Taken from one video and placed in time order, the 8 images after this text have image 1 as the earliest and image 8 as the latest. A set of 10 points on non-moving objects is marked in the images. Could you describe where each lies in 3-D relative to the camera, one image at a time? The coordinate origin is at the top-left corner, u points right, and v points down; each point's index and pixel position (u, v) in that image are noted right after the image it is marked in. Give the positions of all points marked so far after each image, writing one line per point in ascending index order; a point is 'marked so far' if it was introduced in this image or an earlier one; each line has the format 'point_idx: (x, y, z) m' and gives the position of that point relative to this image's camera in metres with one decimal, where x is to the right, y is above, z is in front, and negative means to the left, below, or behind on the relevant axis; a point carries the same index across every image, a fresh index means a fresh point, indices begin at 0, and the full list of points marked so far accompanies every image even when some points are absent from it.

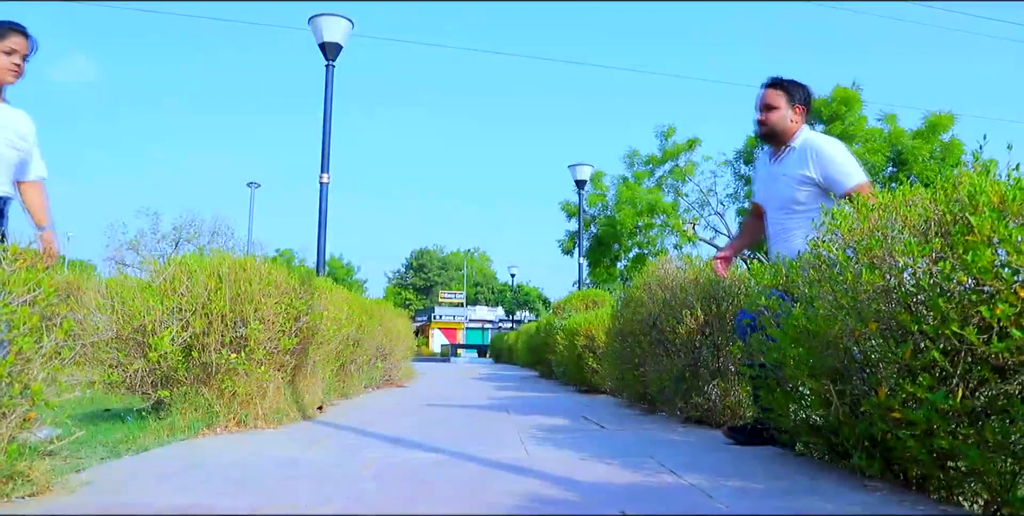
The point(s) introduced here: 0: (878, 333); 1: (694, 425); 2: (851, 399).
0: (+1.1, -0.2, +2.6) m
1: (+1.0, -0.9, +4.5) m
2: (+1.1, -0.5, +2.7) m
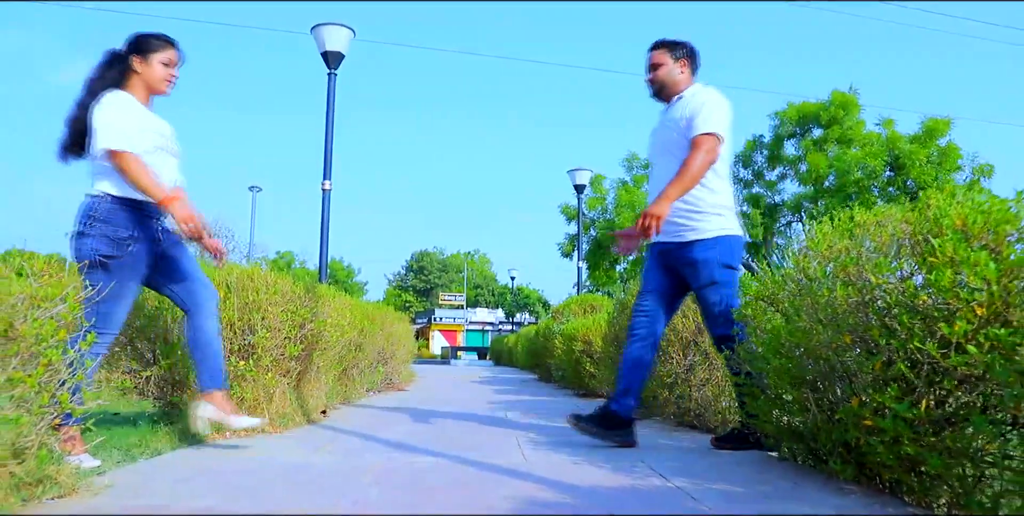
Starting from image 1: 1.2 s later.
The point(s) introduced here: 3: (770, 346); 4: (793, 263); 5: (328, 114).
0: (+1.1, -0.3, +2.8) m
1: (+1.0, -1.0, +4.7) m
2: (+1.1, -0.5, +2.9) m
3: (+1.0, -0.3, +3.1) m
4: (+1.1, 0.0, +3.3) m
5: (-2.0, +1.6, +9.0) m
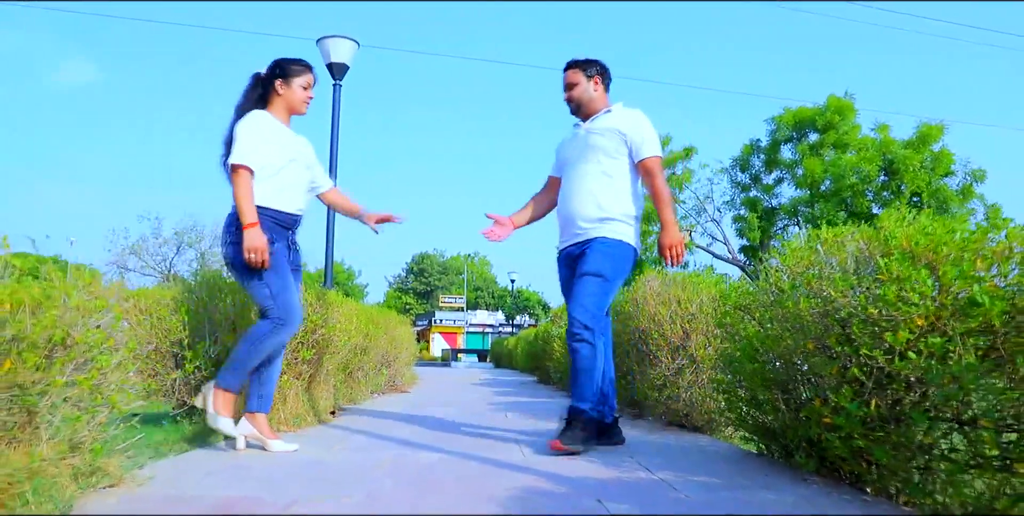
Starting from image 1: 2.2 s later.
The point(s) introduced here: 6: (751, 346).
0: (+1.1, -0.3, +3.1) m
1: (+1.0, -1.0, +4.9) m
2: (+1.1, -0.6, +3.2) m
3: (+1.0, -0.4, +3.4) m
4: (+1.1, -0.1, +3.6) m
5: (-2.0, +1.5, +9.3) m
6: (+1.0, -0.4, +3.4) m
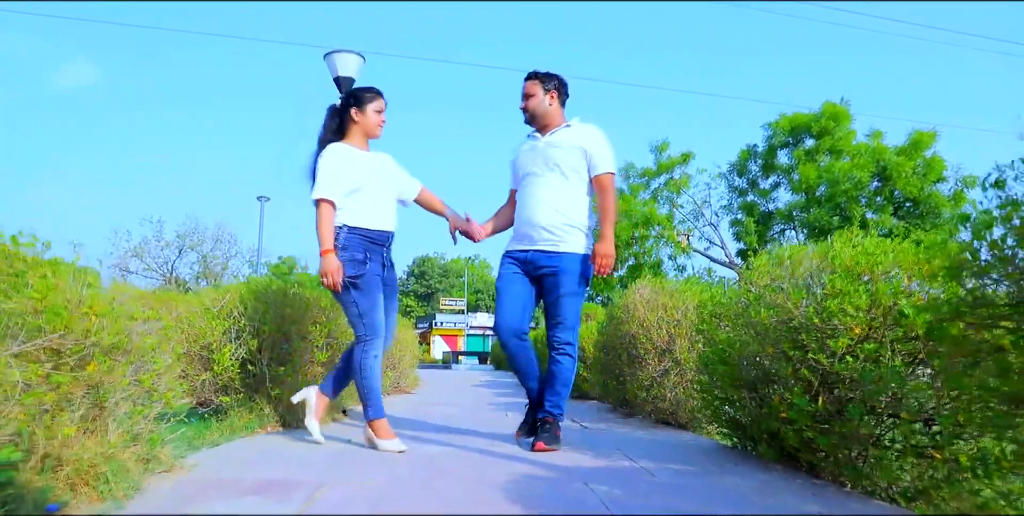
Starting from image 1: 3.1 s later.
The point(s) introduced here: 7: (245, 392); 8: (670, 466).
0: (+1.1, -0.4, +3.5) m
1: (+1.0, -1.1, +5.3) m
2: (+1.1, -0.6, +3.6) m
3: (+1.0, -0.4, +3.8) m
4: (+1.1, -0.1, +4.0) m
5: (-2.0, +1.4, +9.7) m
6: (+1.0, -0.4, +3.8) m
7: (-1.6, -0.8, +5.1) m
8: (+0.7, -0.9, +3.4) m
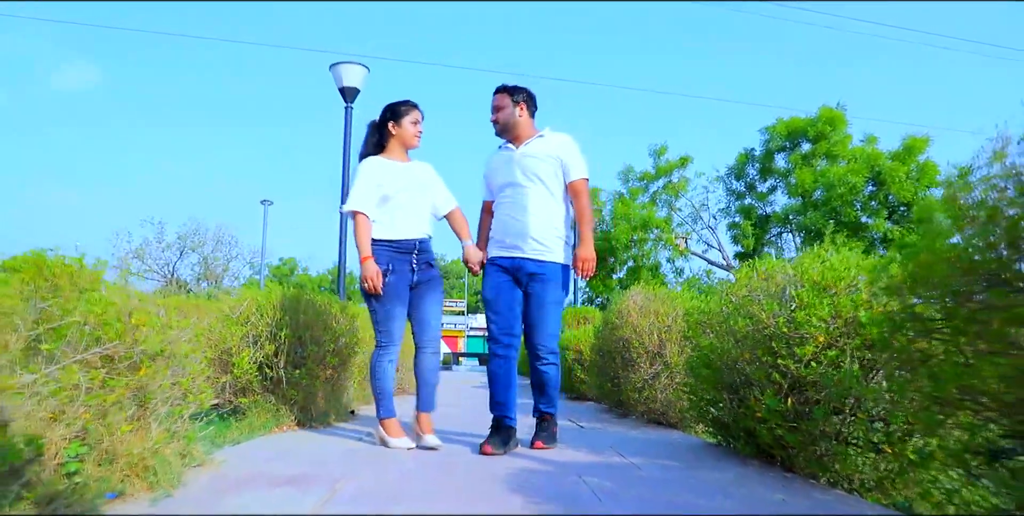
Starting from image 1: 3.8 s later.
0: (+1.1, -0.5, +3.8) m
1: (+1.0, -1.2, +5.6) m
2: (+1.1, -0.7, +3.9) m
3: (+1.0, -0.5, +4.1) m
4: (+1.1, -0.2, +4.3) m
5: (-2.0, +1.4, +10.0) m
6: (+1.0, -0.5, +4.1) m
7: (-1.6, -0.9, +5.5) m
8: (+0.7, -0.9, +3.7) m
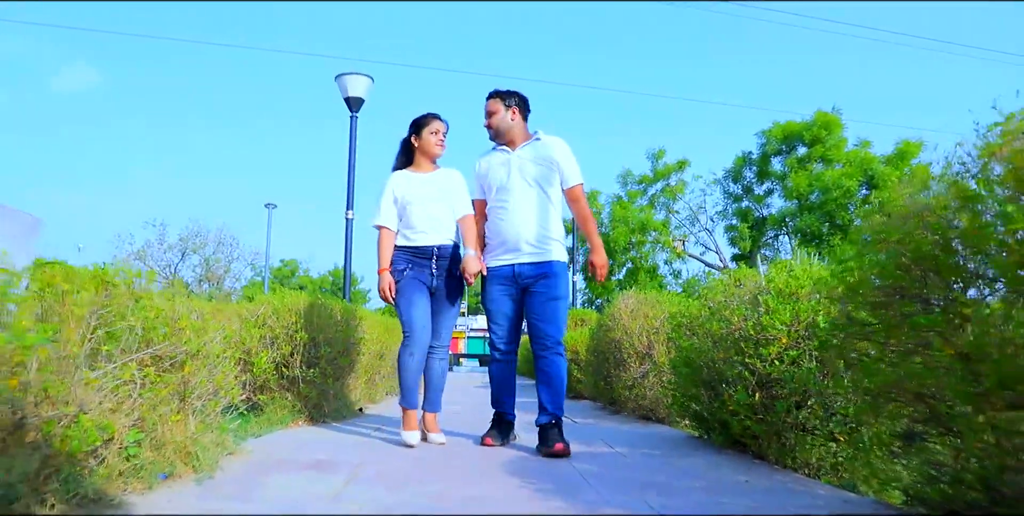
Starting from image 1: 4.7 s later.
0: (+1.1, -0.5, +4.2) m
1: (+1.0, -1.2, +6.0) m
2: (+1.1, -0.7, +4.3) m
3: (+1.0, -0.5, +4.5) m
4: (+1.1, -0.2, +4.7) m
5: (-2.0, +1.3, +10.3) m
6: (+1.0, -0.5, +4.5) m
7: (-1.7, -0.9, +5.8) m
8: (+0.7, -1.0, +4.1) m
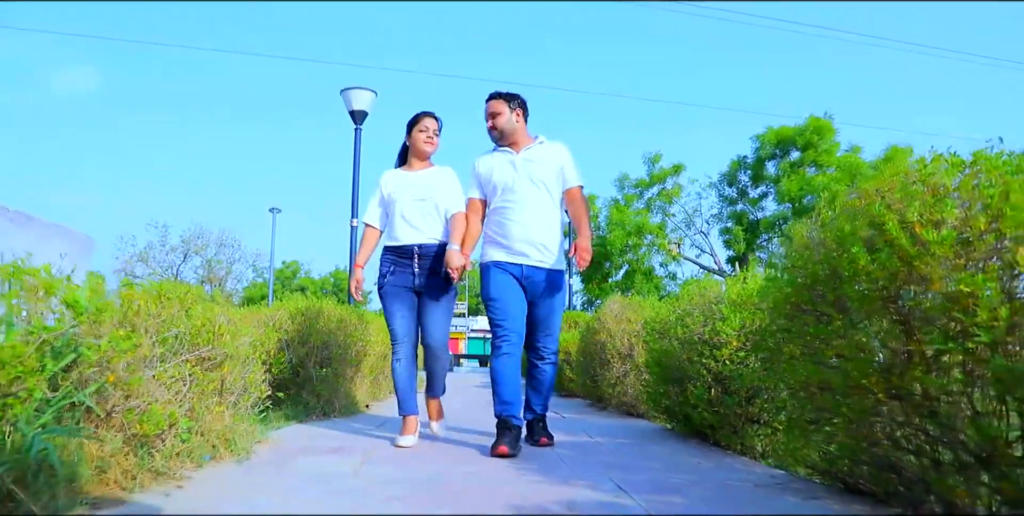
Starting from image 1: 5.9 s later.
0: (+1.0, -0.6, +4.7) m
1: (+0.9, -1.3, +6.6) m
2: (+1.0, -0.8, +4.8) m
3: (+0.9, -0.6, +5.0) m
4: (+1.0, -0.3, +5.2) m
5: (-2.1, +1.2, +10.9) m
6: (+0.9, -0.6, +5.0) m
7: (-1.7, -1.0, +6.4) m
8: (+0.6, -1.0, +4.6) m
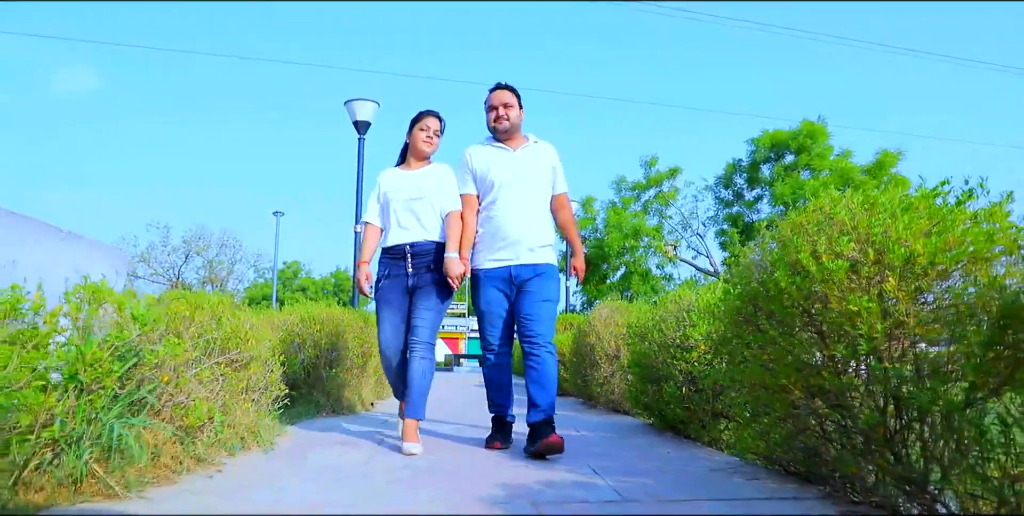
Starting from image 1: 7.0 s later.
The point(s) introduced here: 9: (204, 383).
0: (+1.0, -0.6, +5.2) m
1: (+0.9, -1.3, +7.1) m
2: (+1.0, -0.9, +5.3) m
3: (+0.9, -0.7, +5.5) m
4: (+1.0, -0.4, +5.7) m
5: (-2.1, +1.2, +11.4) m
6: (+0.9, -0.7, +5.5) m
7: (-1.7, -1.1, +6.9) m
8: (+0.6, -1.1, +5.1) m
9: (-1.6, -0.6, +4.1) m
